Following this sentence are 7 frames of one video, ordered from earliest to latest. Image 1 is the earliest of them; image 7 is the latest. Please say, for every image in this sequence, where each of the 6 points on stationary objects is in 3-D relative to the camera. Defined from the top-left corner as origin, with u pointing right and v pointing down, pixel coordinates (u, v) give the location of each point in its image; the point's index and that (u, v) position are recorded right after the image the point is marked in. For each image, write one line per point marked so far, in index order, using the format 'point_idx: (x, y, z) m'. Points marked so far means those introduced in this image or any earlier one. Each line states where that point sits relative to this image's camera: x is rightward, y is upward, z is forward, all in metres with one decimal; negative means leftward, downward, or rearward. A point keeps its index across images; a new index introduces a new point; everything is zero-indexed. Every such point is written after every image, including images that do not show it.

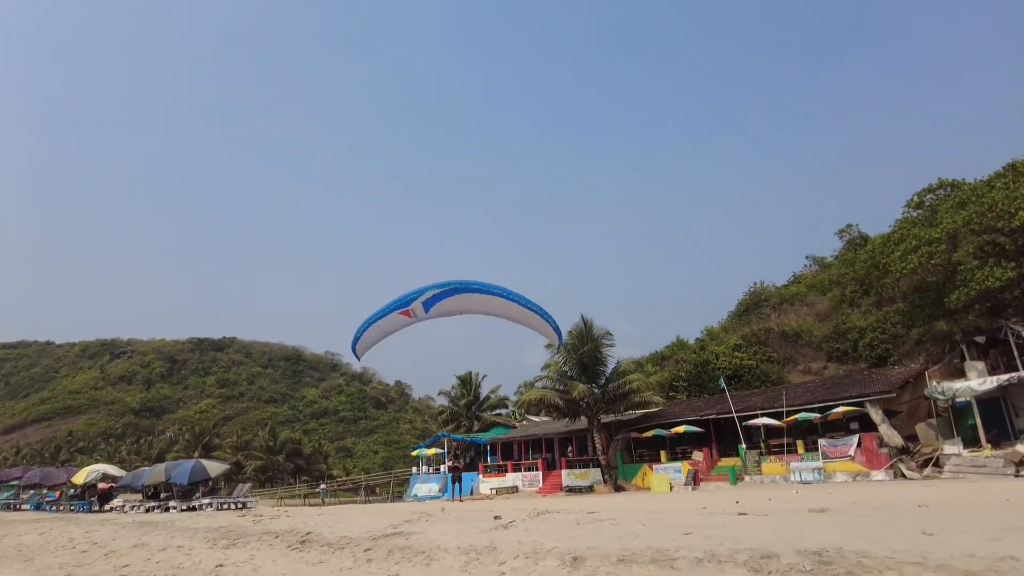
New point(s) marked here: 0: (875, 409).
0: (+10.3, -3.4, +18.2) m
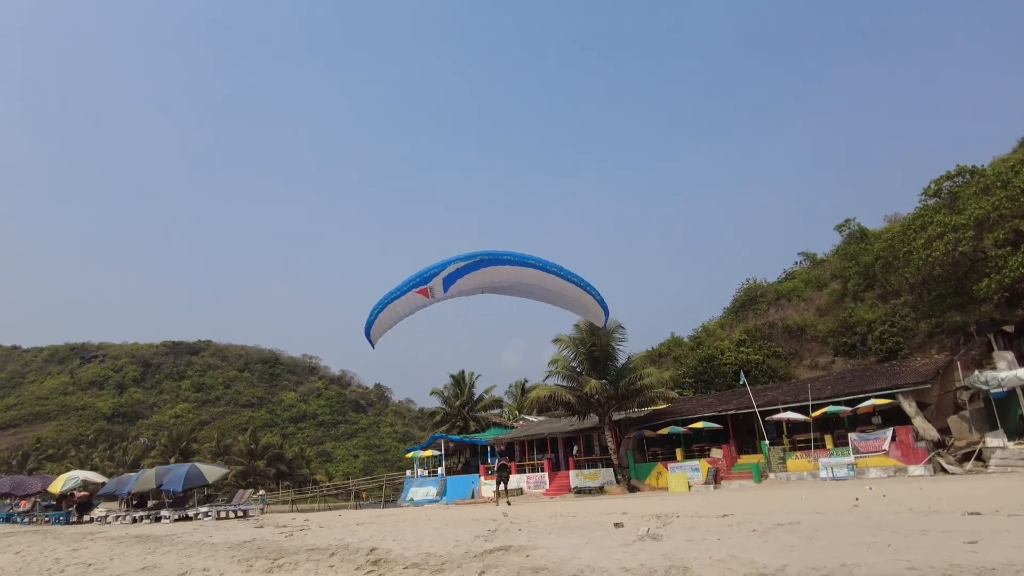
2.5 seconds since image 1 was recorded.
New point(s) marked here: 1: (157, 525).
0: (+10.8, -3.1, +17.4) m
1: (-7.7, -5.2, +14.1) m
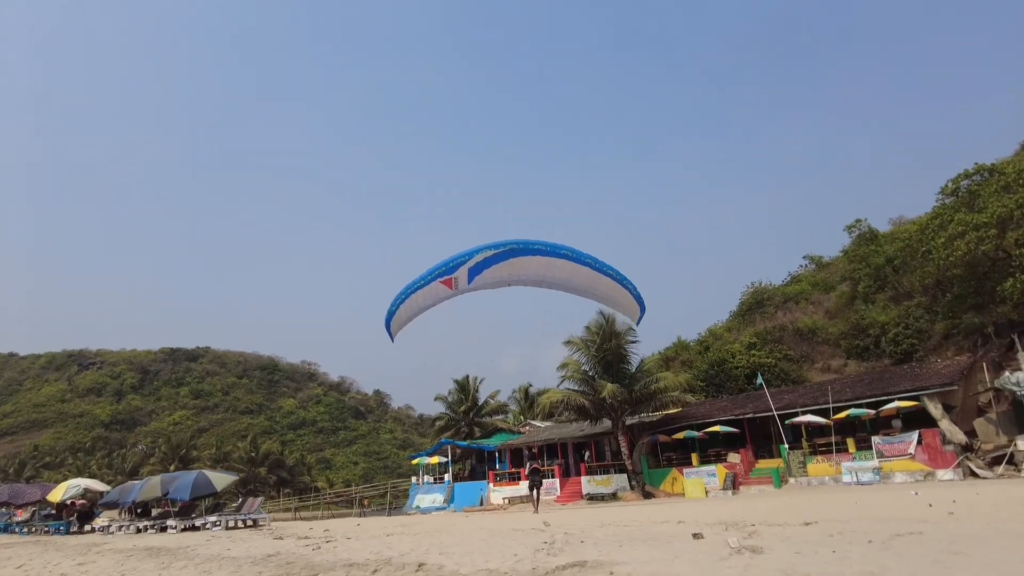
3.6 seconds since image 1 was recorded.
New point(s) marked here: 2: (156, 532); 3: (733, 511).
0: (+11.1, -3.0, +16.9) m
1: (-7.3, -5.3, +13.6) m
2: (-8.3, -5.7, +15.0) m
3: (+3.8, -3.8, +11.0) m
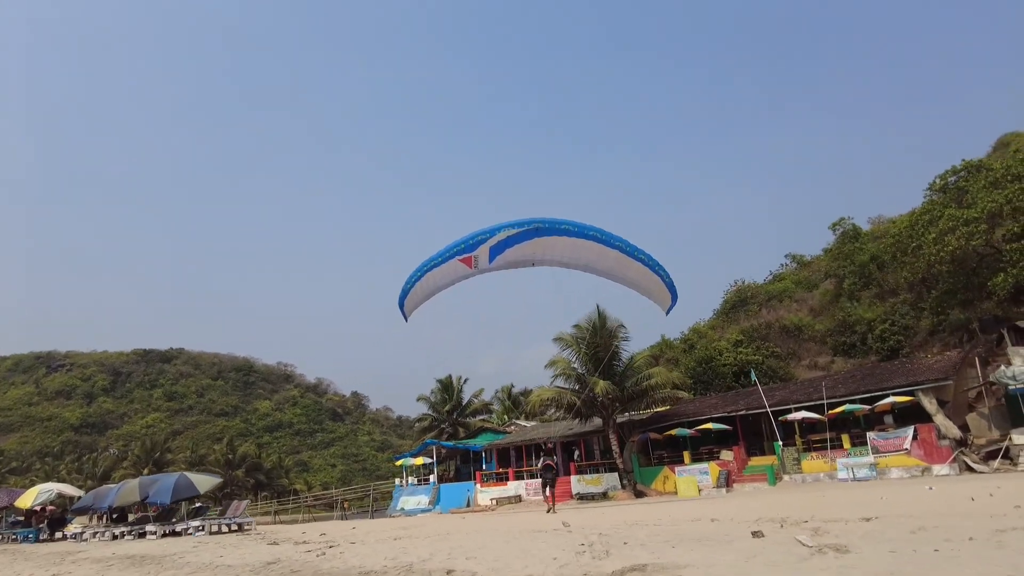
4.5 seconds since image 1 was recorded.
0: (+10.9, -2.9, +16.9) m
1: (-7.4, -5.1, +12.9) m
2: (-8.4, -5.6, +14.3) m
3: (+3.8, -3.7, +10.7) m
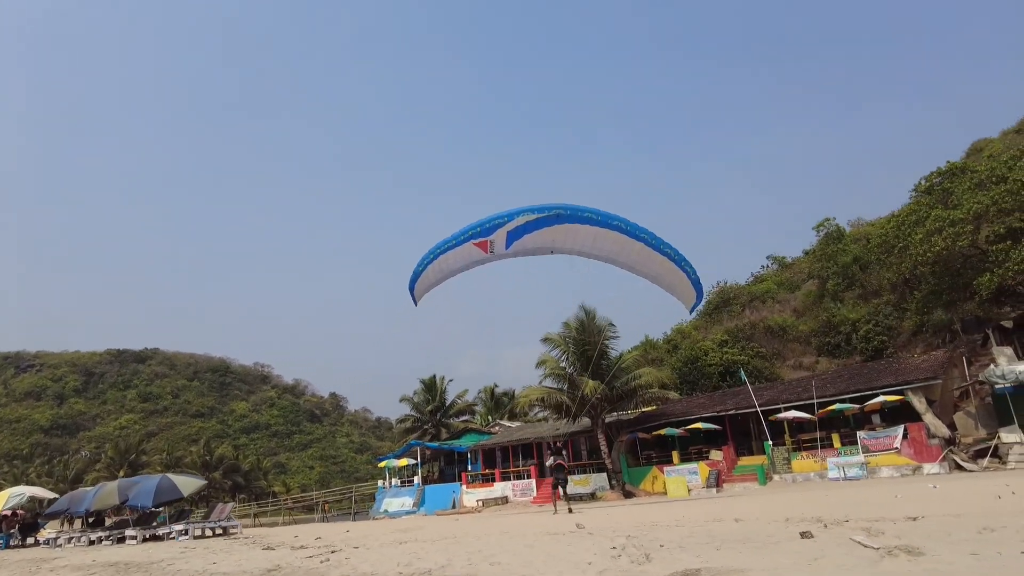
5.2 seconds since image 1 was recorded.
0: (+10.7, -2.9, +16.9) m
1: (-7.6, -5.0, +12.4) m
2: (-8.6, -5.4, +13.7) m
3: (+3.8, -3.6, +10.5) m
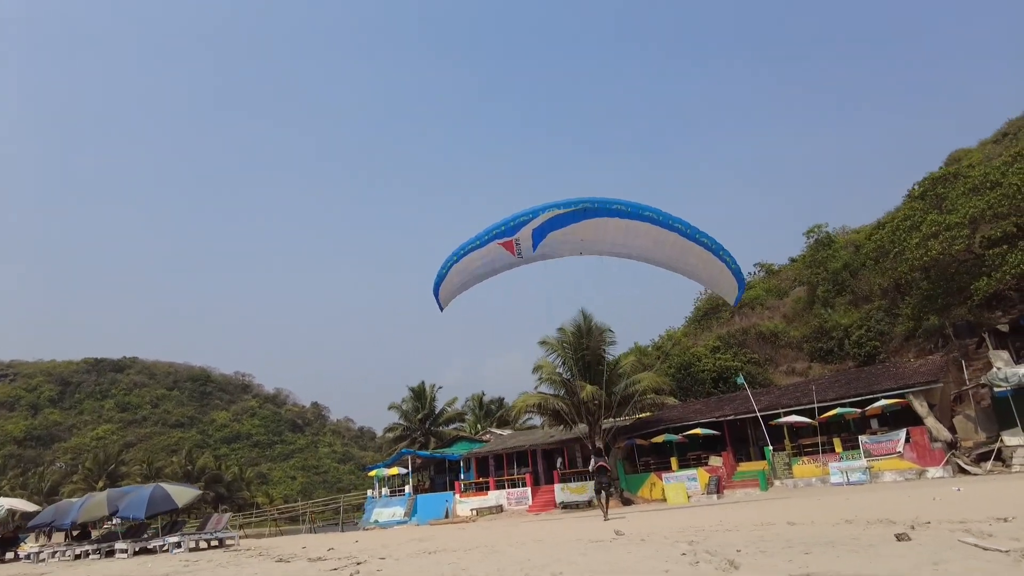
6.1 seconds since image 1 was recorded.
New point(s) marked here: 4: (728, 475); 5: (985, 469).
0: (+10.7, -3.0, +16.8) m
1: (-7.4, -5.0, +11.8) m
2: (-8.5, -5.5, +13.1) m
3: (+3.9, -3.6, +10.3) m
4: (+6.4, -5.5, +19.0) m
5: (+11.0, -4.2, +15.0) m
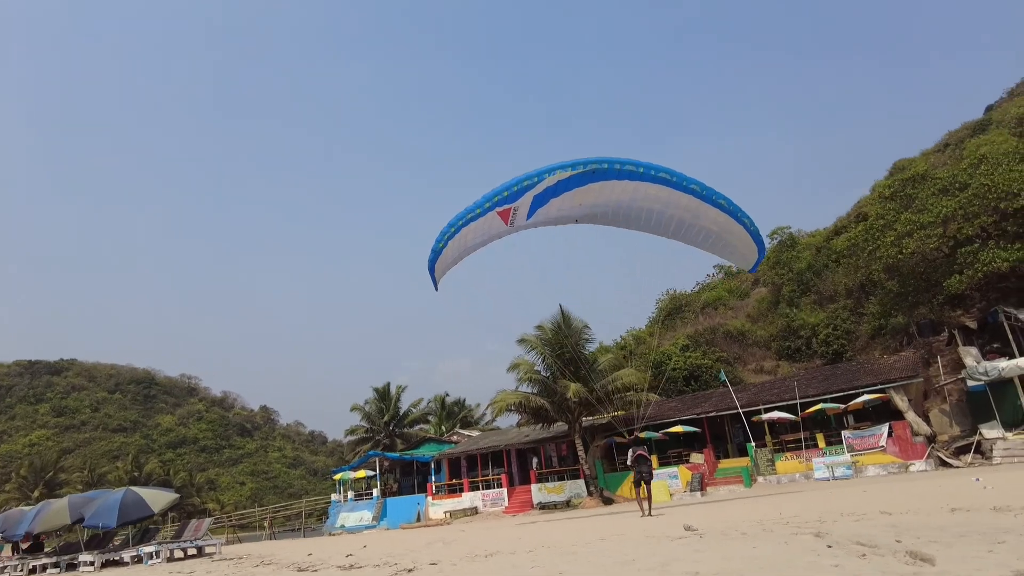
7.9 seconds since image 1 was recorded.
0: (+10.3, -2.9, +17.0) m
1: (-7.5, -4.8, +10.7) m
2: (-8.6, -5.2, +11.9) m
3: (+4.0, -3.4, +10.0) m
4: (+5.8, -5.4, +18.9) m
5: (+10.7, -4.1, +15.2) m
